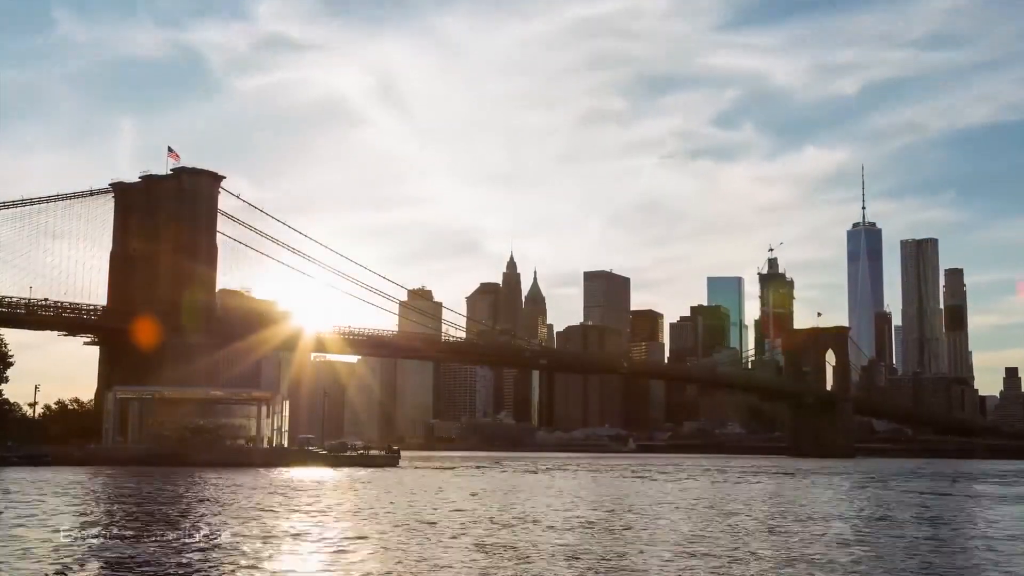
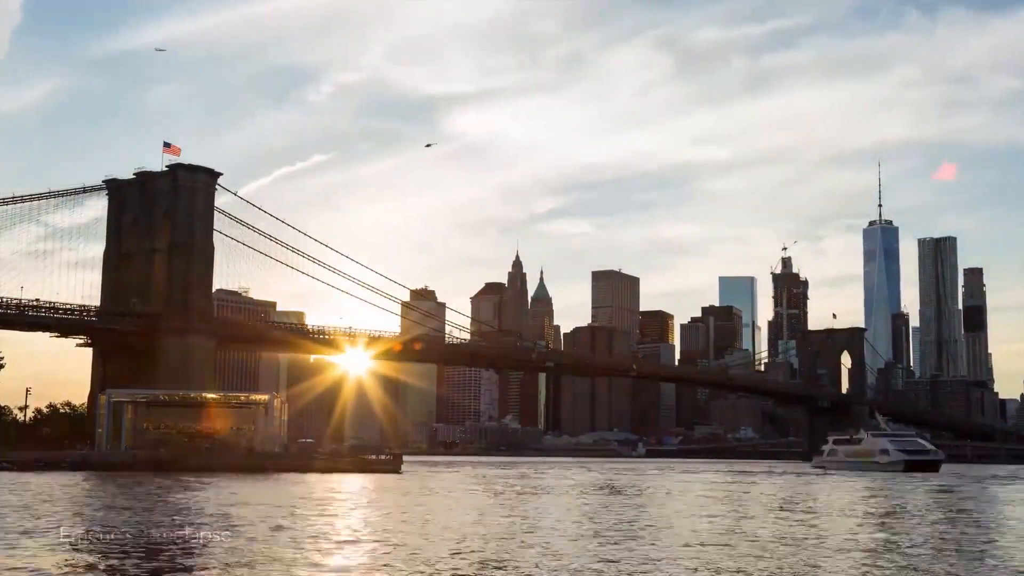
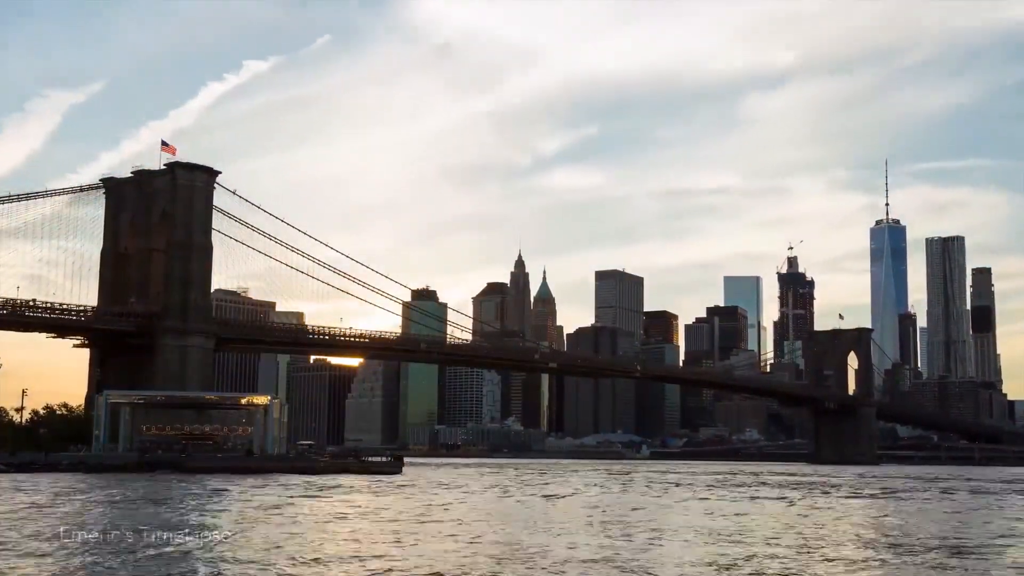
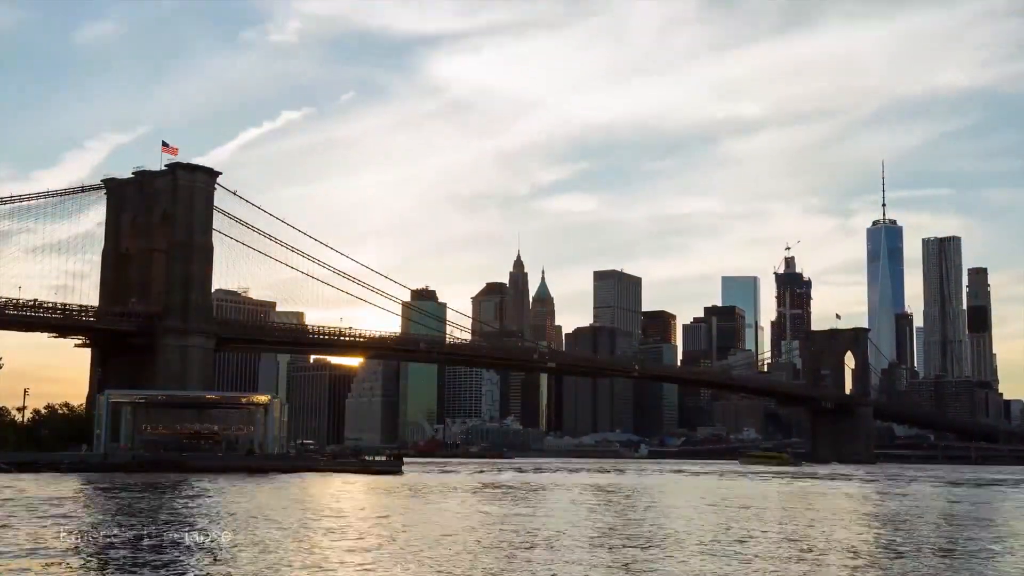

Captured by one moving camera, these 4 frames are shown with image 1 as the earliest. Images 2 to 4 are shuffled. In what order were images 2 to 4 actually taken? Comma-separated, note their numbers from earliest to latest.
2, 4, 3
